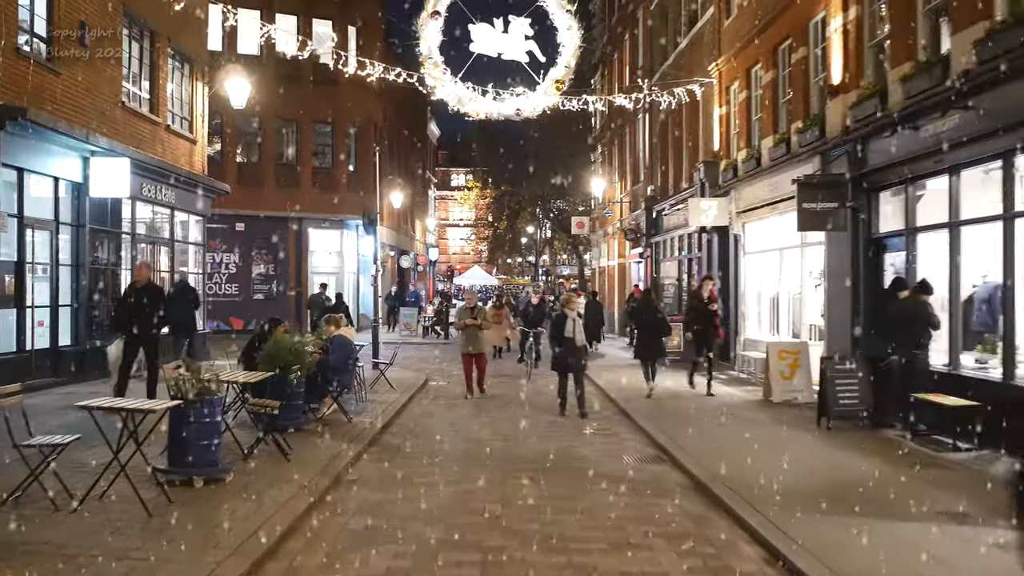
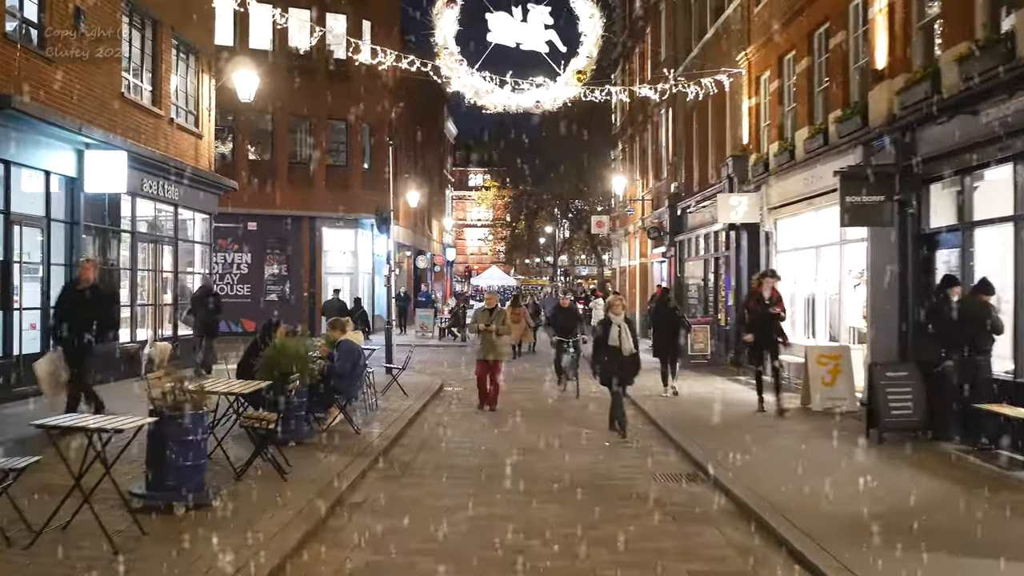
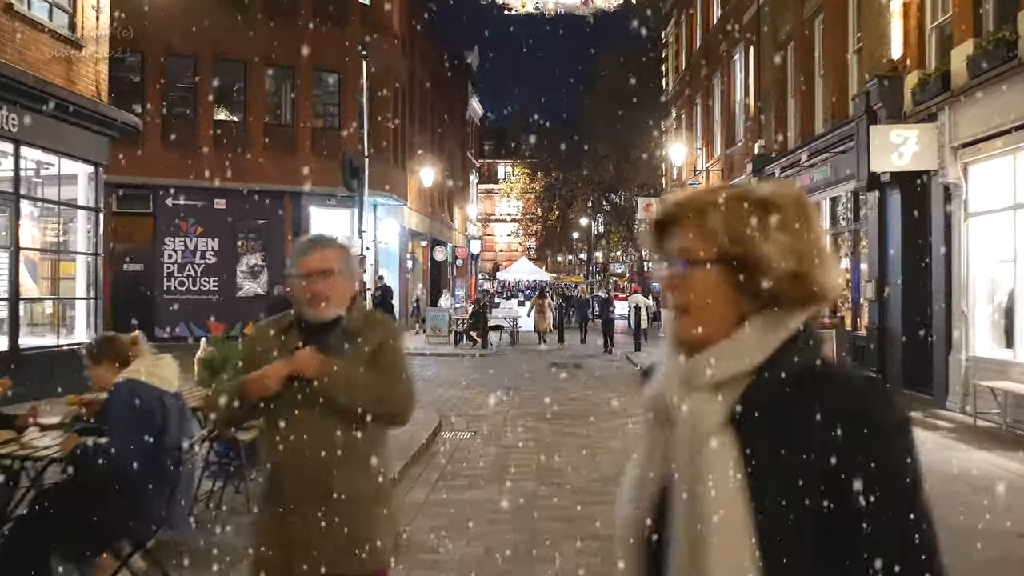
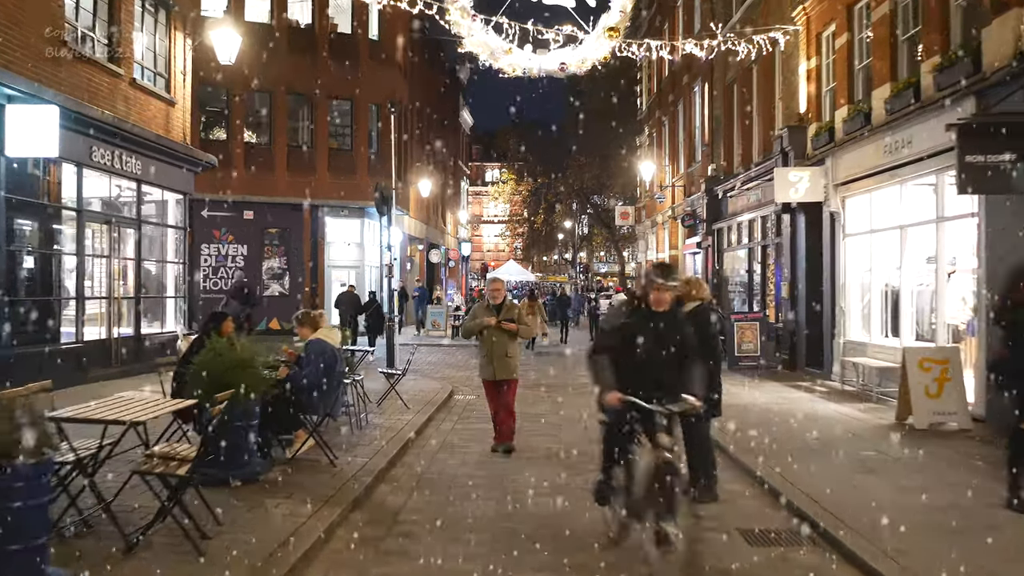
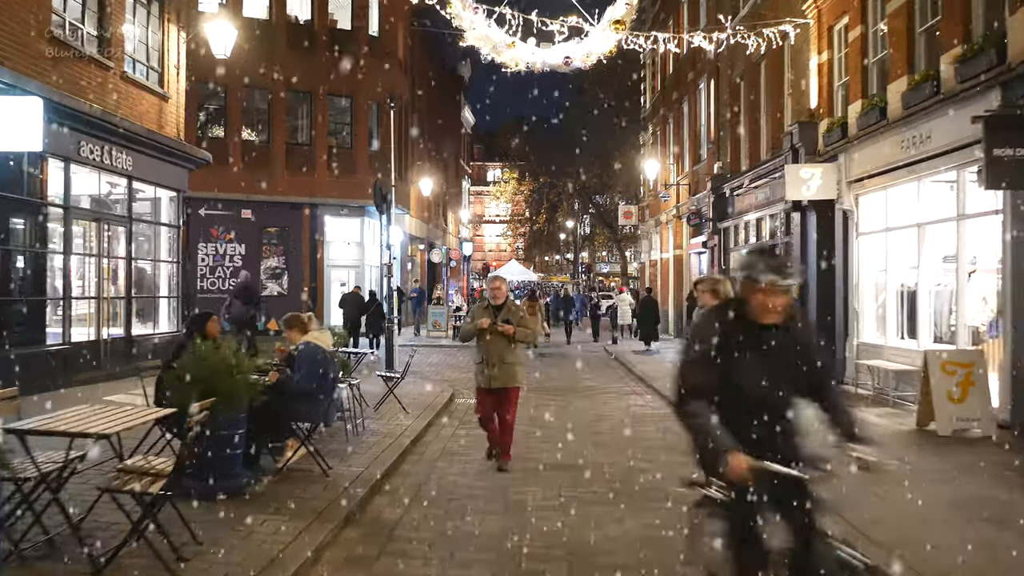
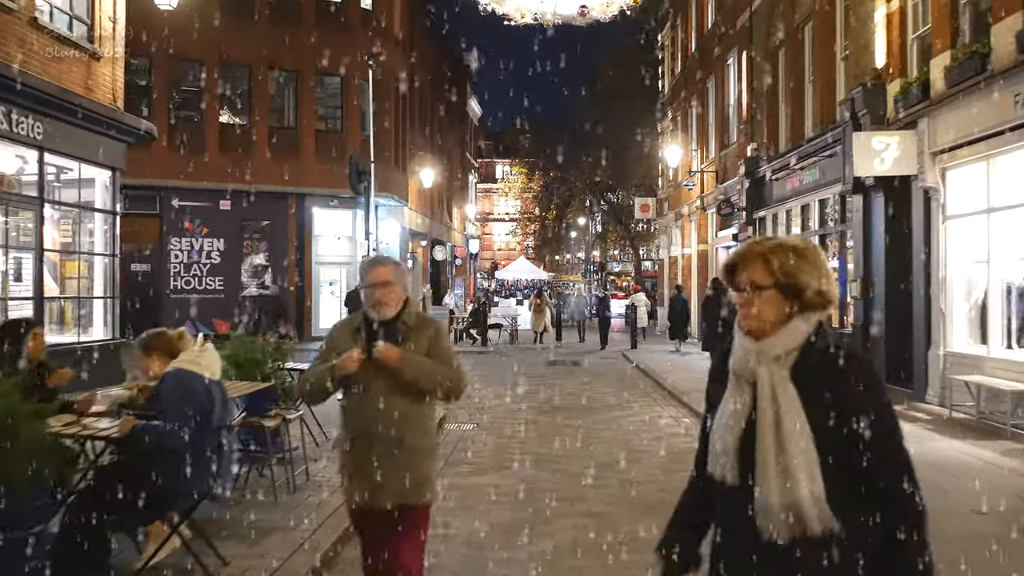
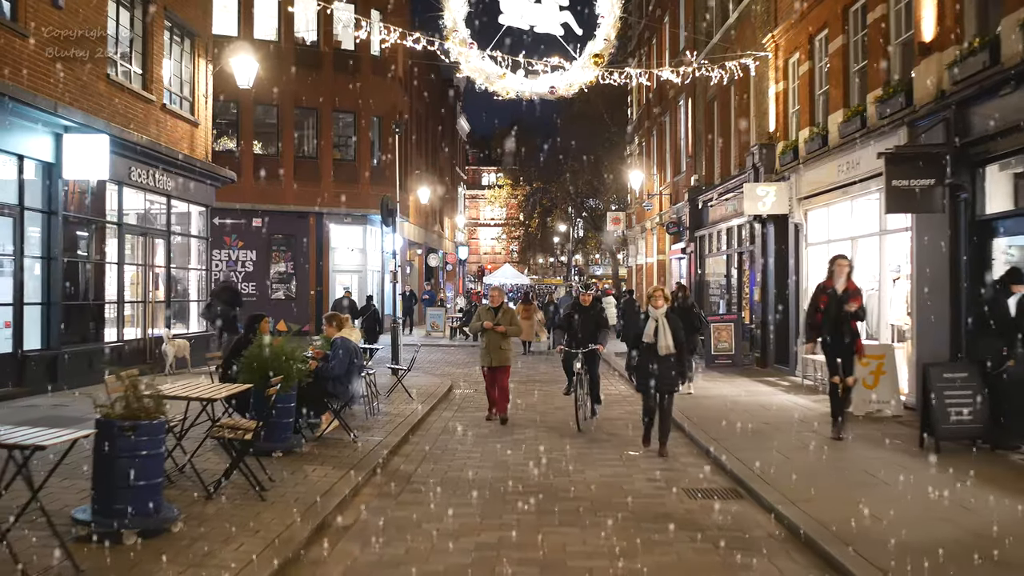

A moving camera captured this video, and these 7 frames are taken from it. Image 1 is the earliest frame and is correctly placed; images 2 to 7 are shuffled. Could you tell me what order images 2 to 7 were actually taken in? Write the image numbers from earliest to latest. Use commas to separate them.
2, 7, 4, 5, 6, 3
